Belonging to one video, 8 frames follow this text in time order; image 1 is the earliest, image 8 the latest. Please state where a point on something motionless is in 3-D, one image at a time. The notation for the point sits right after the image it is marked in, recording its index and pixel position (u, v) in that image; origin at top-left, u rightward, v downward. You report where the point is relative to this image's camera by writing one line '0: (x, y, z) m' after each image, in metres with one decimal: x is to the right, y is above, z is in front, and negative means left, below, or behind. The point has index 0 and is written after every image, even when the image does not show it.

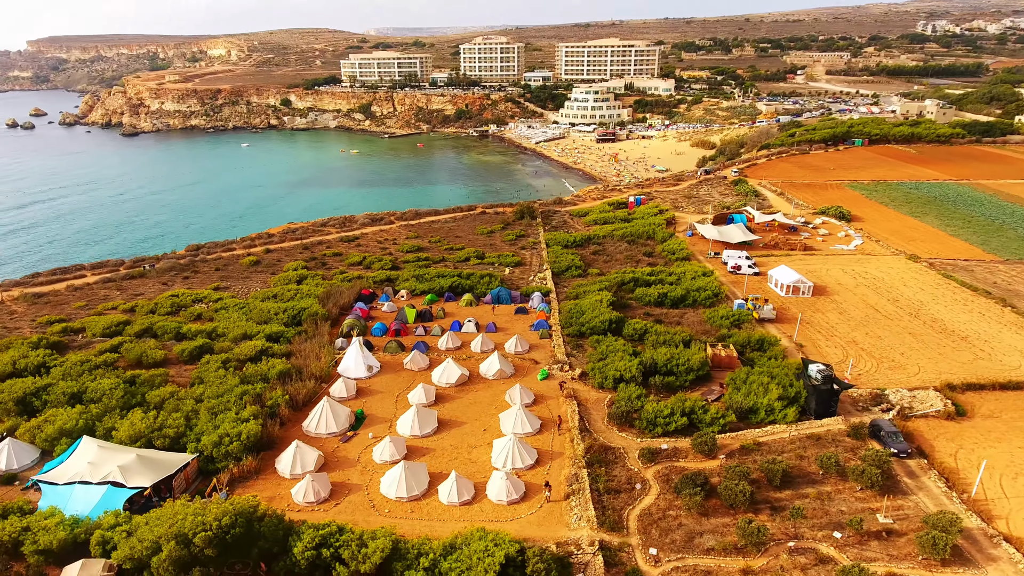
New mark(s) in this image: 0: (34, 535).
0: (-14.0, -7.2, +19.1) m
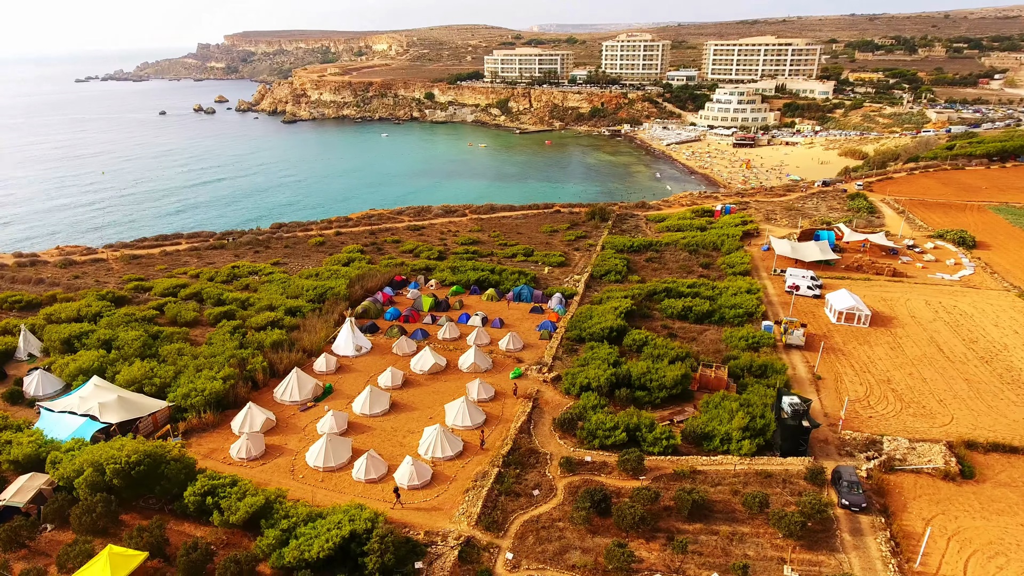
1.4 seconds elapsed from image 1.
0: (-18.0, -5.7, +23.3) m
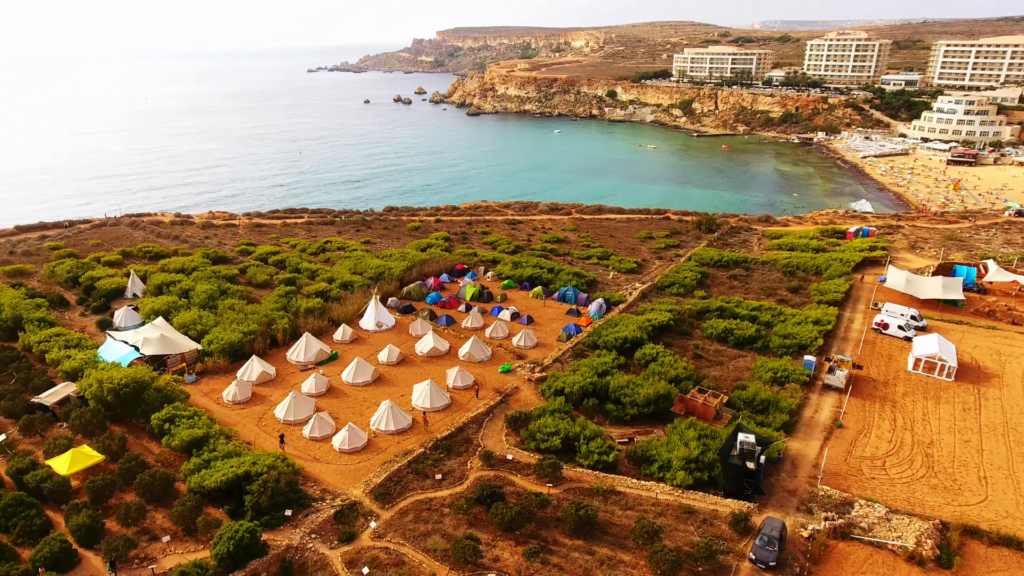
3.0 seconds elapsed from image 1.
0: (-20.4, -3.3, +29.8) m
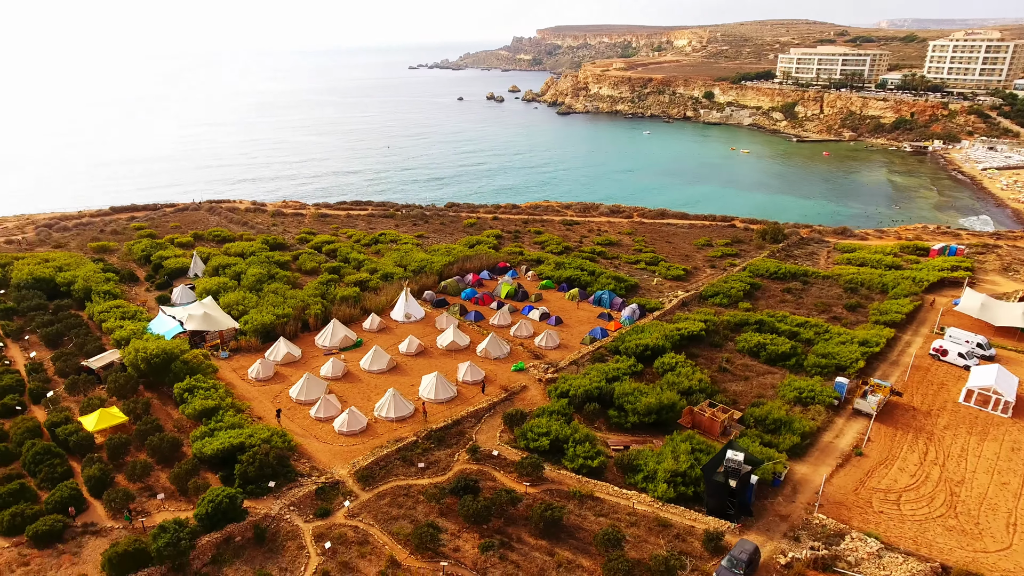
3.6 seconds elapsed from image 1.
0: (-20.0, -2.1, +33.1) m
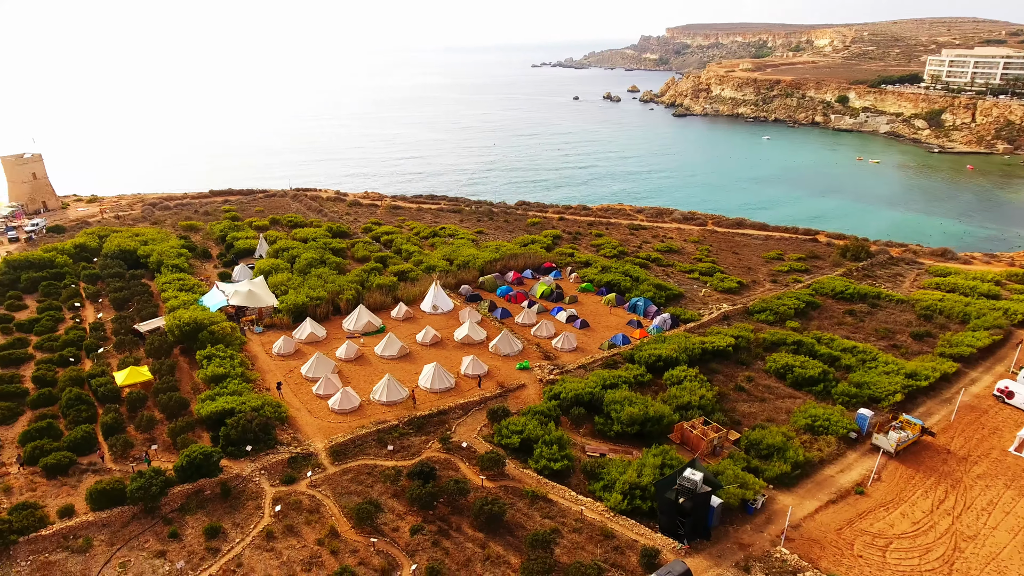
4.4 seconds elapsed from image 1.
0: (-19.3, -0.6, +37.2) m
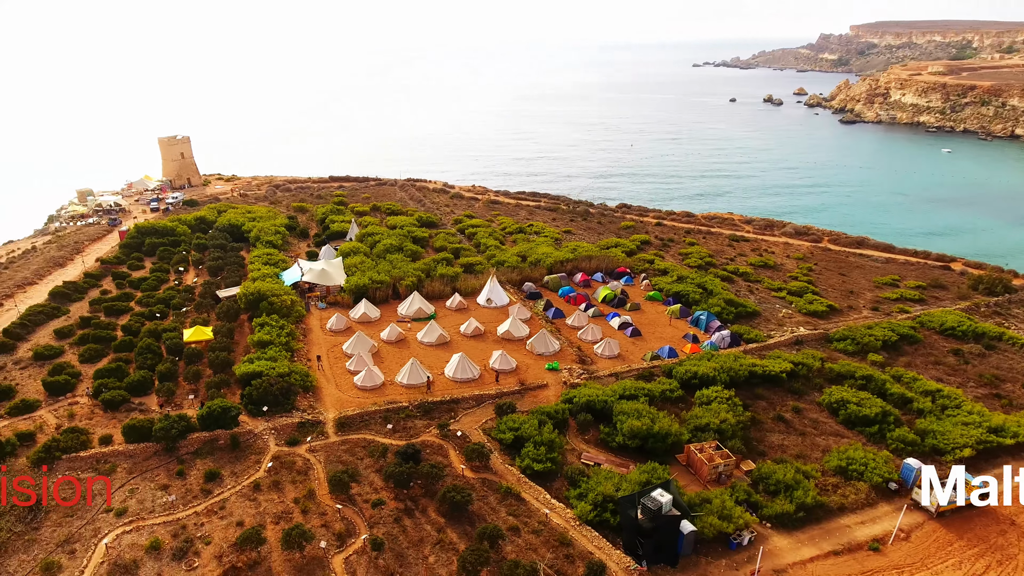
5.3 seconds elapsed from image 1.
0: (-16.2, +1.1, +41.6) m
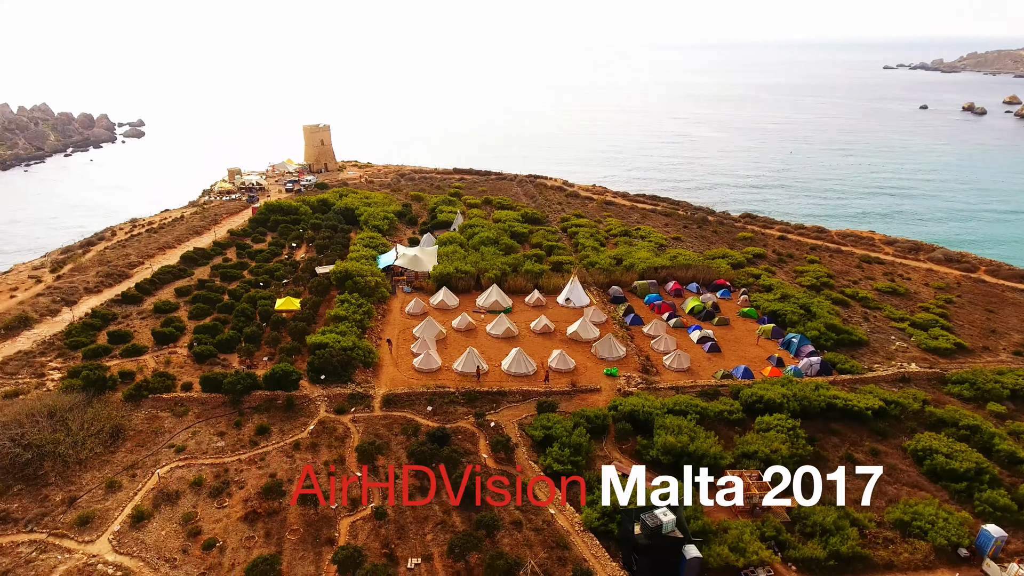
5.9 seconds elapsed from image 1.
0: (-10.5, +2.5, +44.8) m
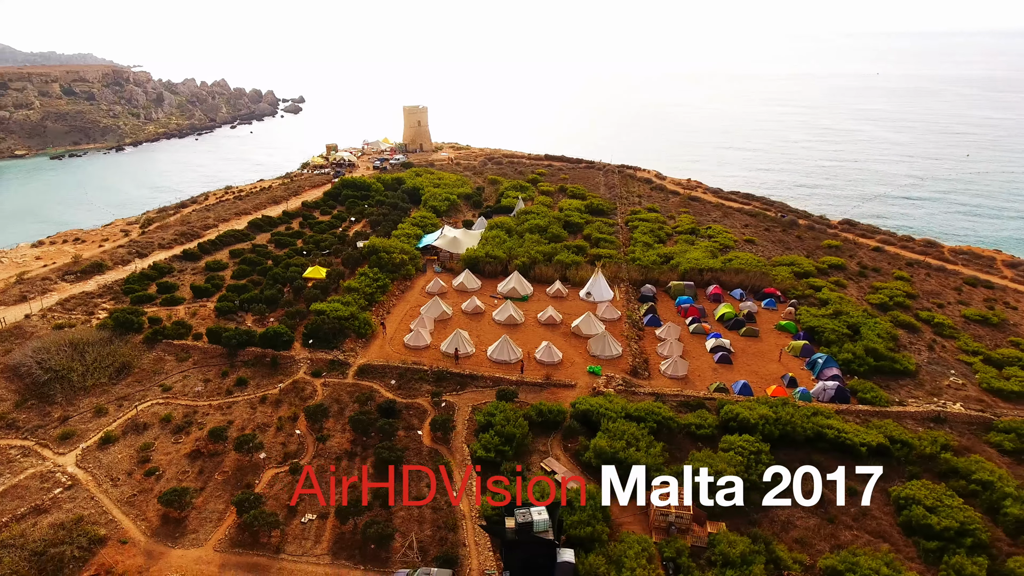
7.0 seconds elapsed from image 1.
0: (-7.8, +4.2, +47.2) m
